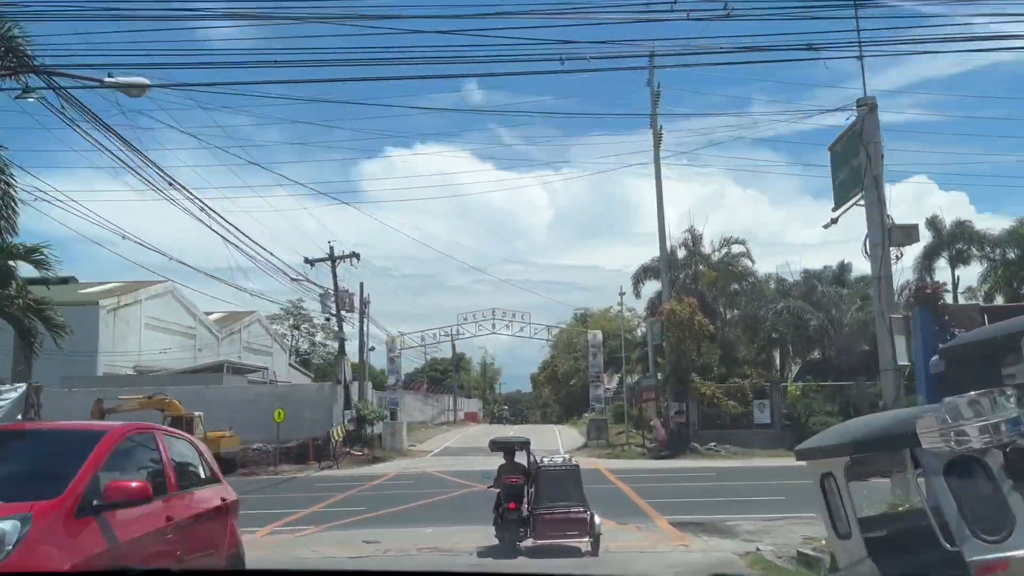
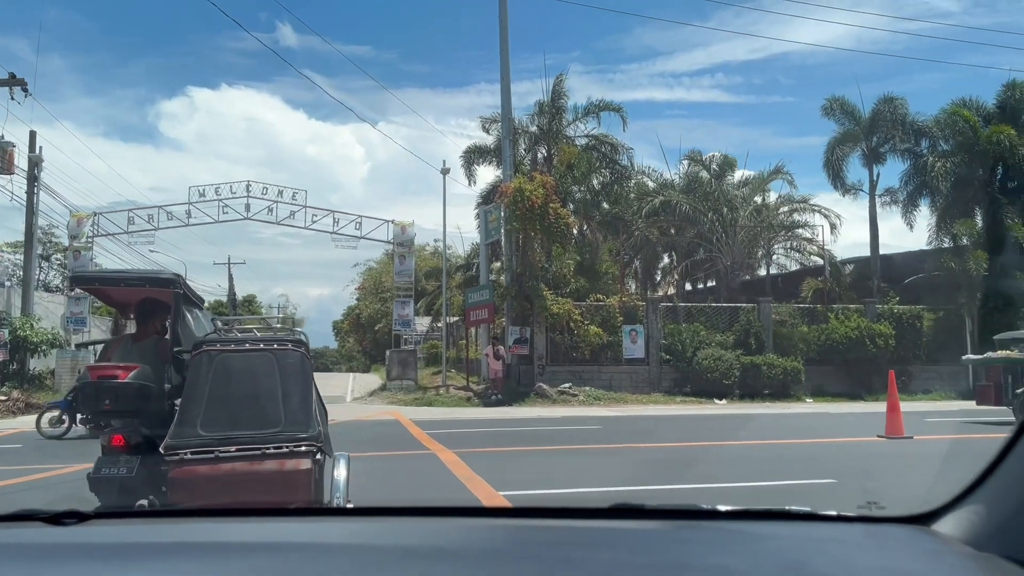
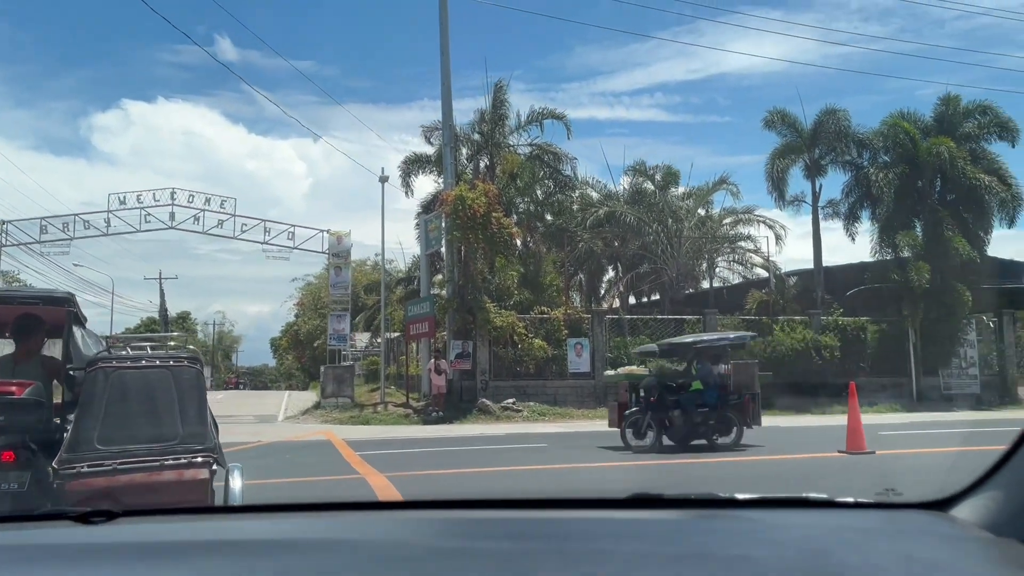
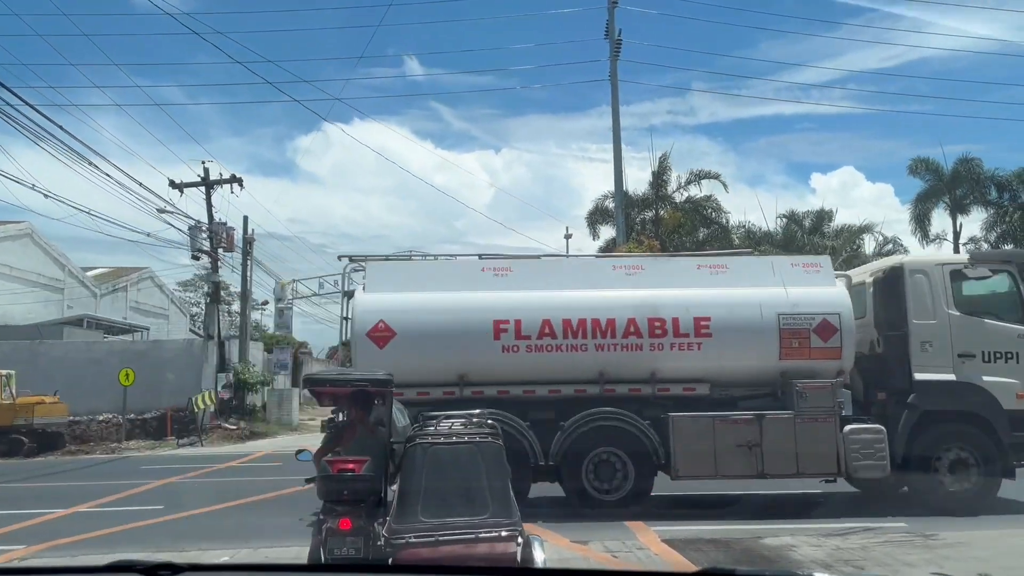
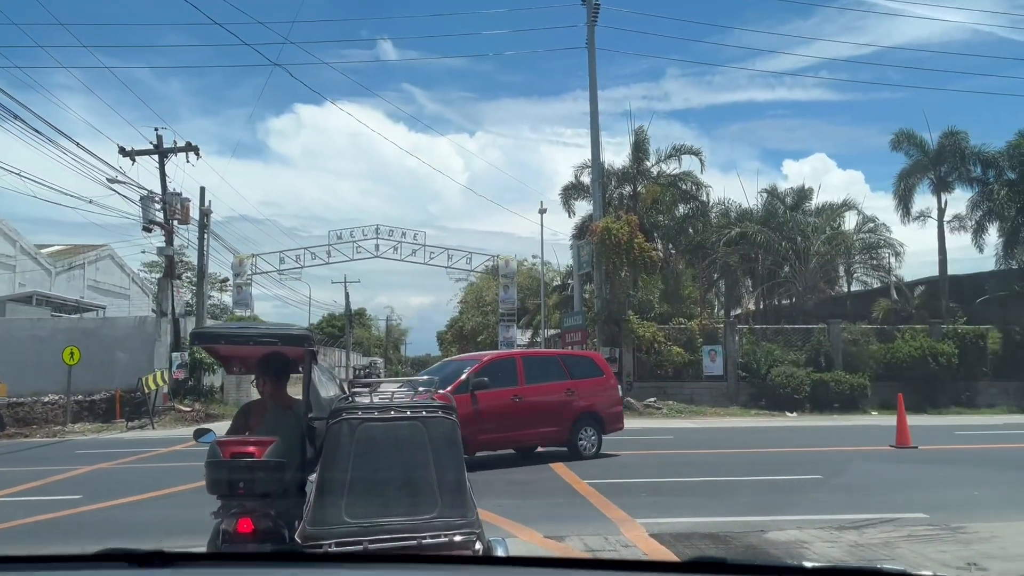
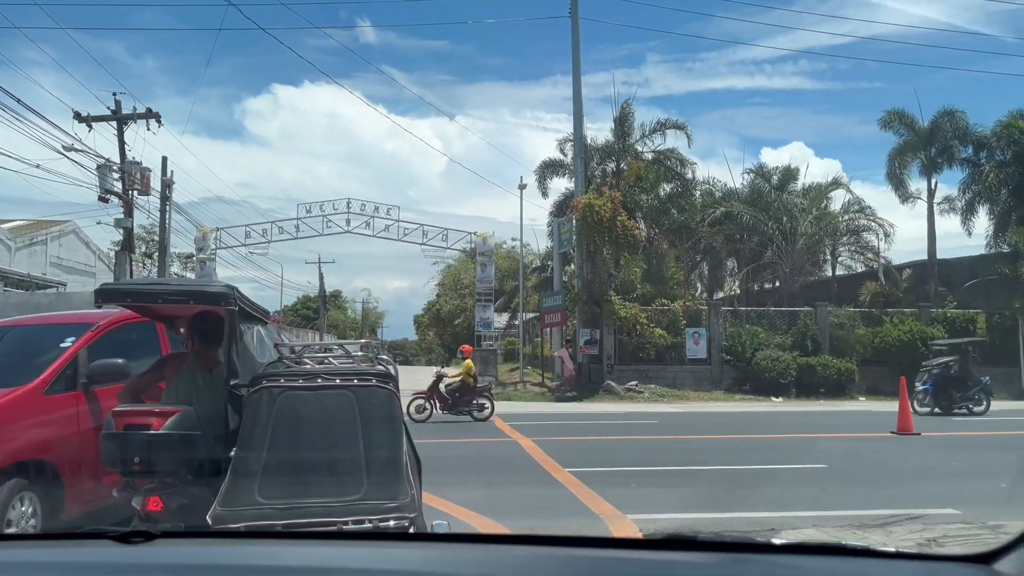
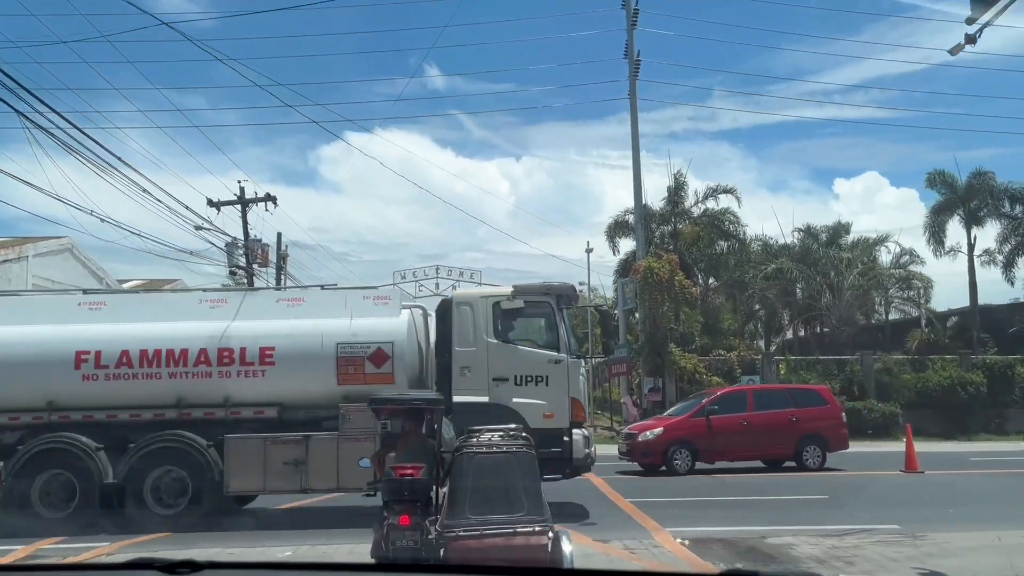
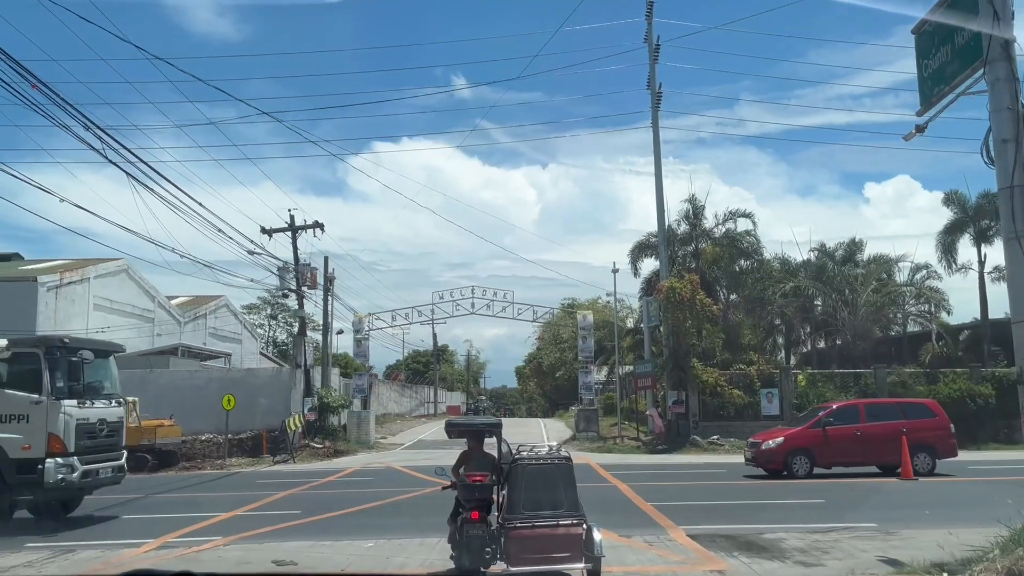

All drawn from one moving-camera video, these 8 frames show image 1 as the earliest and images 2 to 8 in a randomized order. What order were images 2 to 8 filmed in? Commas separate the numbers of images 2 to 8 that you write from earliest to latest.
8, 7, 4, 5, 6, 2, 3
